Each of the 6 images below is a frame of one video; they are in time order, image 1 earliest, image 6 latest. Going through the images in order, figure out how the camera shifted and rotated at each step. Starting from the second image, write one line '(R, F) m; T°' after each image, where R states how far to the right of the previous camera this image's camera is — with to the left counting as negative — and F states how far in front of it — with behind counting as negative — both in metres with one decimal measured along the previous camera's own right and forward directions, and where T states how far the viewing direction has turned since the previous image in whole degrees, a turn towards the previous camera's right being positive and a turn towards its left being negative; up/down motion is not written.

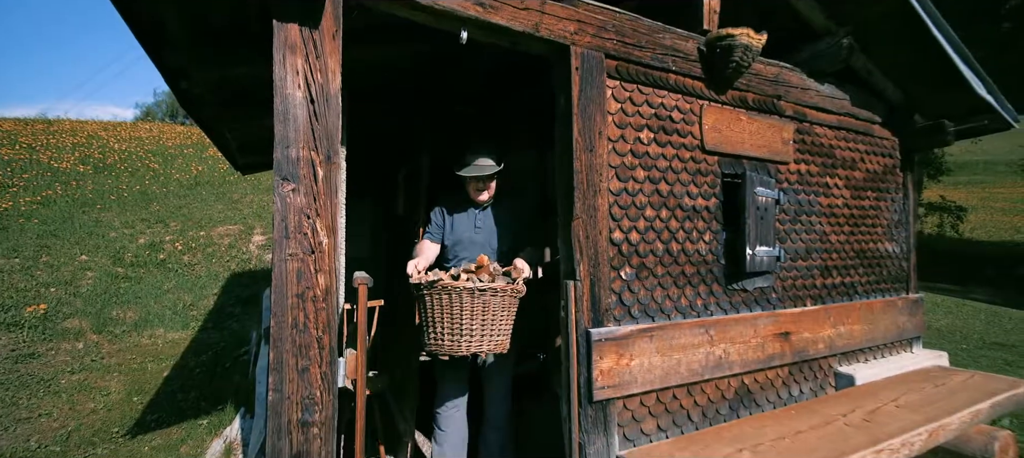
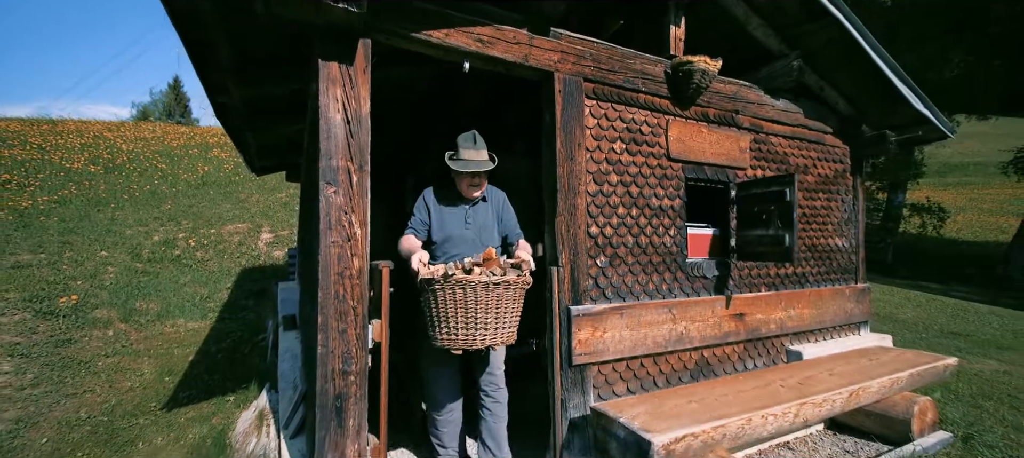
(0.0, -0.6) m; 0°
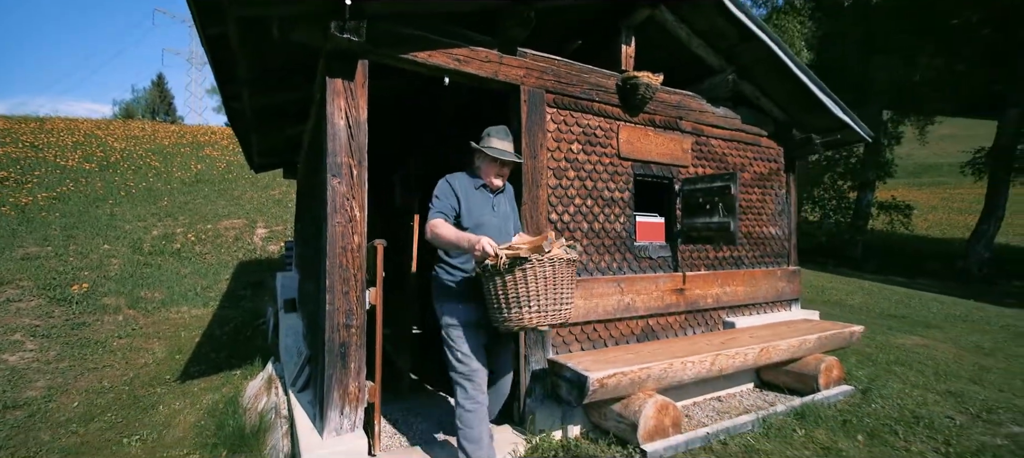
(+0.1, -0.7) m; +1°
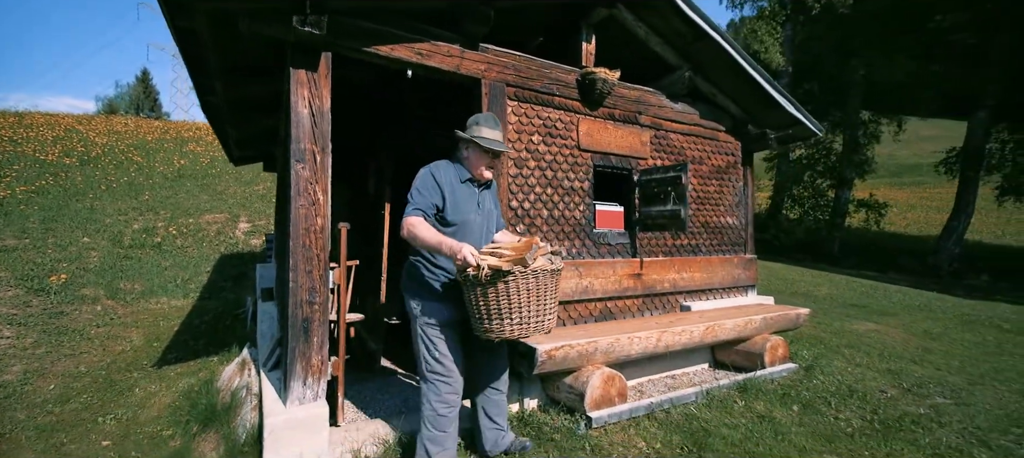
(+0.3, -0.2) m; +1°
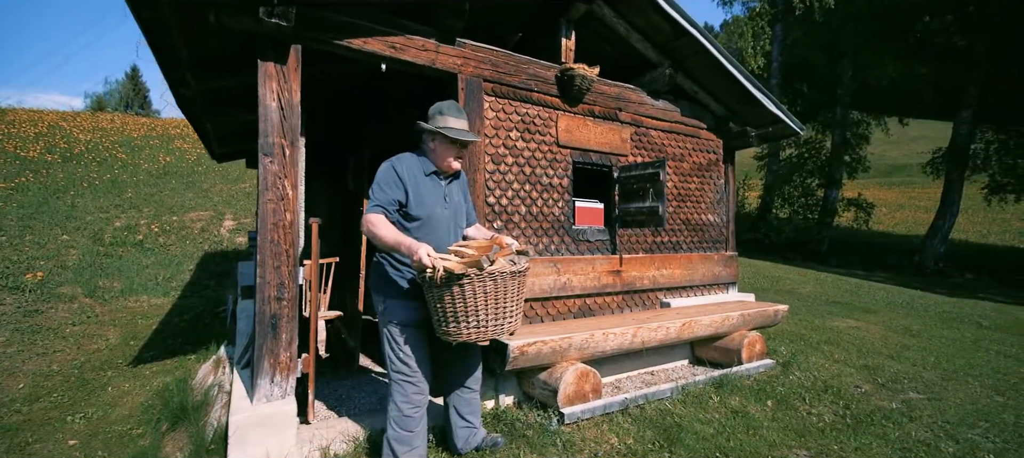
(+0.2, 0.0) m; +1°
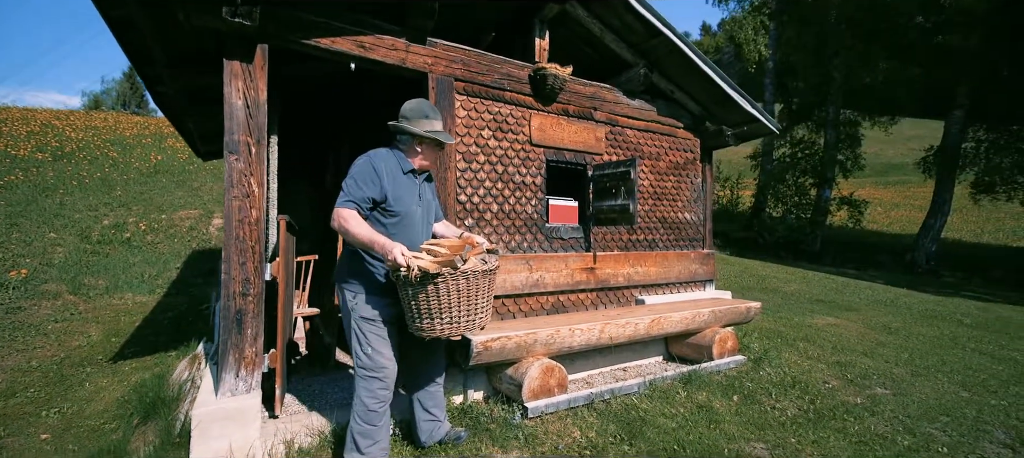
(+0.3, 0.0) m; 0°
